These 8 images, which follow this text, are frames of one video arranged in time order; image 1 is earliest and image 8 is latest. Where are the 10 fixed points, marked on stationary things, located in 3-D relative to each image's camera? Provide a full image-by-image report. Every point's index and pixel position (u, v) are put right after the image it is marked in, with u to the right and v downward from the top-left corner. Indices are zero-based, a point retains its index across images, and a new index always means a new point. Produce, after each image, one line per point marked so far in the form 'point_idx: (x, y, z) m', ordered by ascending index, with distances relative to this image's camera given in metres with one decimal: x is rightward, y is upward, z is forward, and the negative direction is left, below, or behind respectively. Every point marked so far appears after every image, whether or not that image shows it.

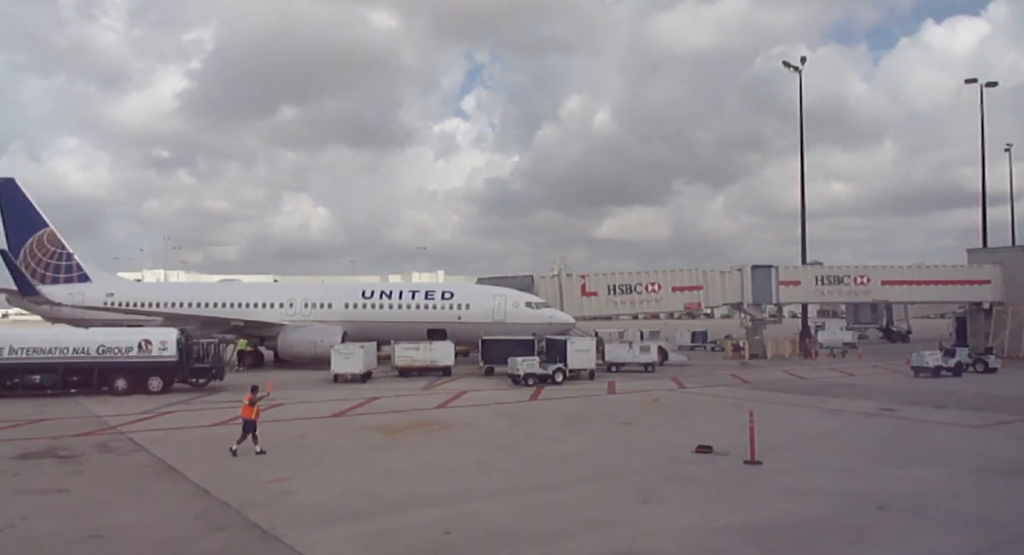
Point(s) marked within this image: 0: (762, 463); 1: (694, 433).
0: (+5.4, -4.0, +15.5) m
1: (+4.9, -4.2, +19.1) m
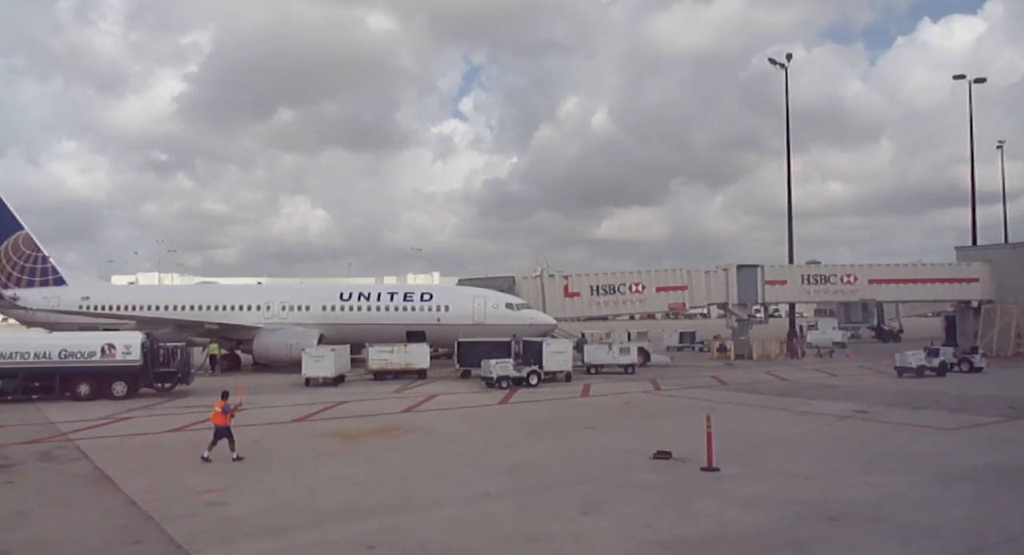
0: (+4.3, -4.0, +14.8) m
1: (+3.8, -4.2, +18.5) m
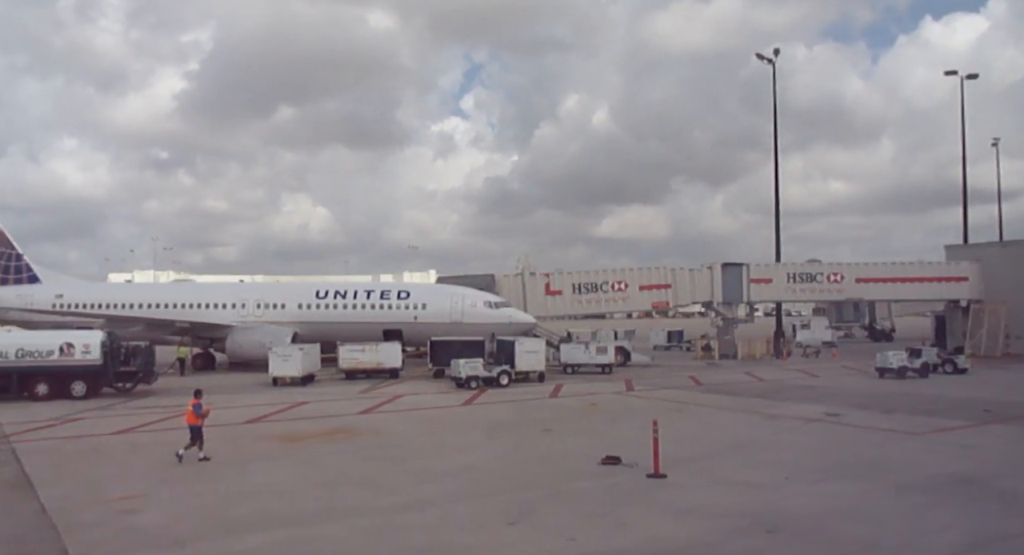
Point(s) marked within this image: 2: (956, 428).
0: (+3.1, -4.0, +14.2) m
1: (+2.5, -4.1, +17.9) m
2: (+11.9, -4.0, +19.0) m
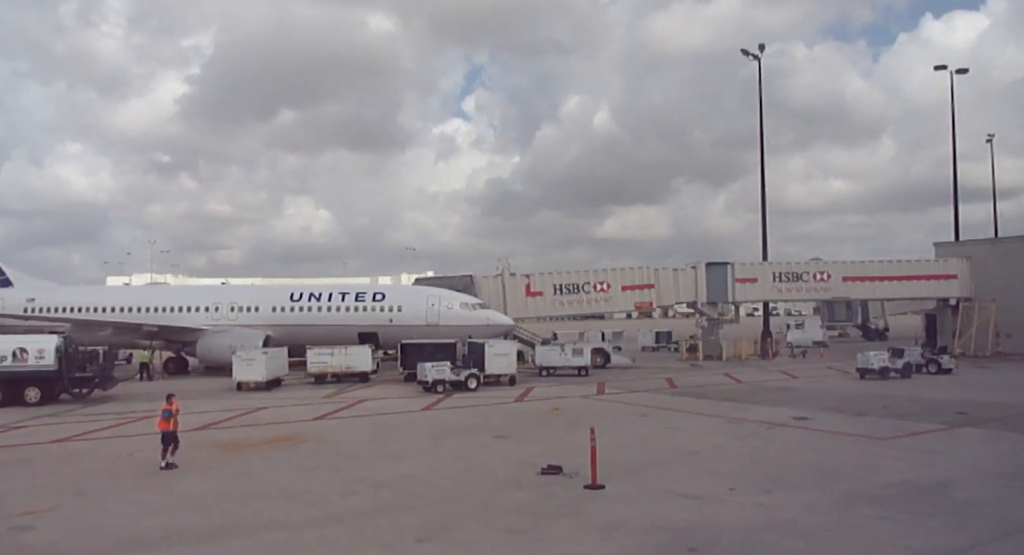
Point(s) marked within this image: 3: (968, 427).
0: (+1.7, -3.9, +13.4) m
1: (+1.2, -4.1, +17.1) m
2: (+10.6, -4.0, +18.2) m
3: (+12.2, -4.0, +19.0) m
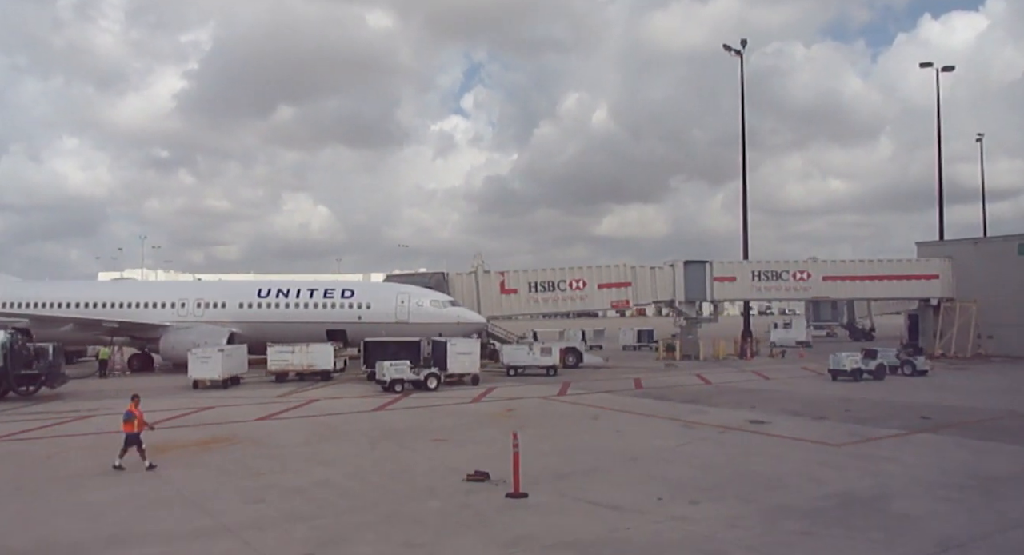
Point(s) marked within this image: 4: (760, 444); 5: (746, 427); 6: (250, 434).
0: (+0.3, -3.9, +12.6) m
1: (-0.3, -4.1, +16.3) m
2: (+9.1, -3.9, +17.5) m
3: (+10.7, -4.0, +18.3) m
4: (+5.9, -3.9, +16.8) m
5: (+6.3, -4.0, +19.2) m
6: (-7.1, -4.2, +19.2) m
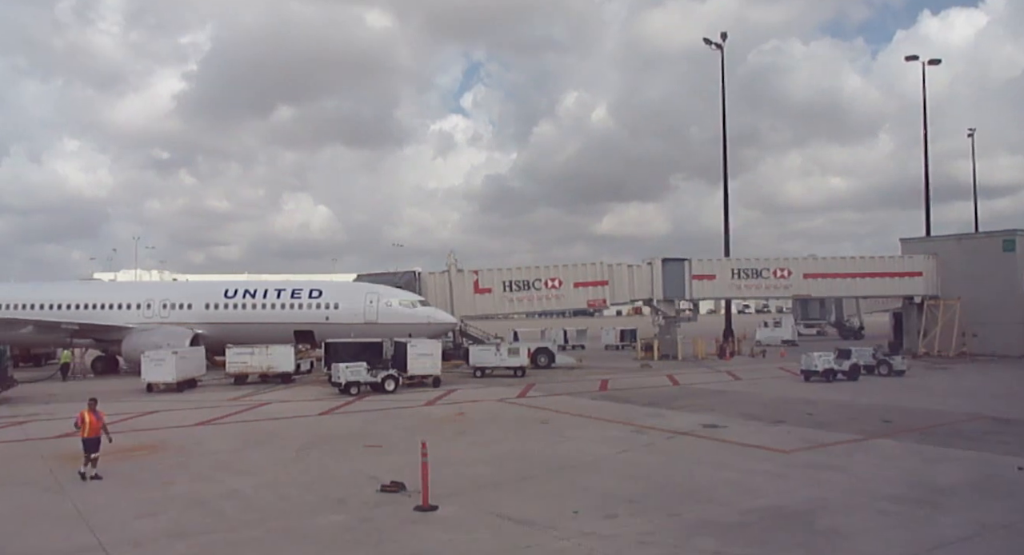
0: (-1.3, -3.9, +11.8) m
1: (-1.8, -4.0, +15.5) m
2: (+7.6, -3.9, +16.7) m
3: (+9.2, -3.9, +17.4) m
4: (+4.4, -3.9, +16.0) m
5: (+4.8, -4.0, +18.4) m
6: (-8.6, -4.2, +18.4) m
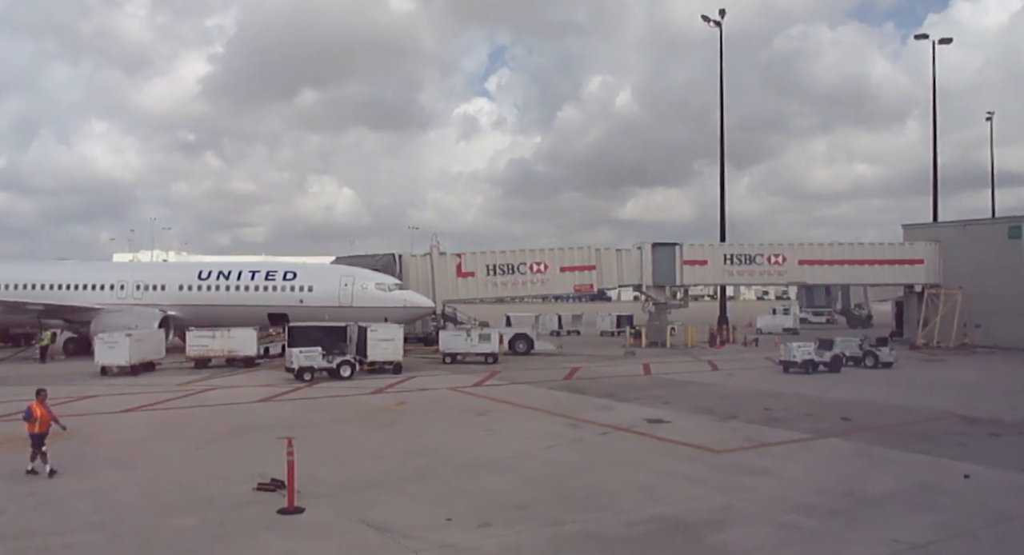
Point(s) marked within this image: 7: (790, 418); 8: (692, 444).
0: (-3.2, -3.6, +10.8) m
1: (-3.6, -3.6, +14.5) m
2: (+5.8, -3.6, +15.4) m
3: (+7.4, -3.6, +16.1) m
4: (+2.6, -3.6, +14.8) m
5: (+3.1, -3.6, +17.2) m
6: (-10.3, -3.7, +17.6) m
7: (+7.2, -3.6, +18.2) m
8: (+4.0, -3.6, +15.3) m
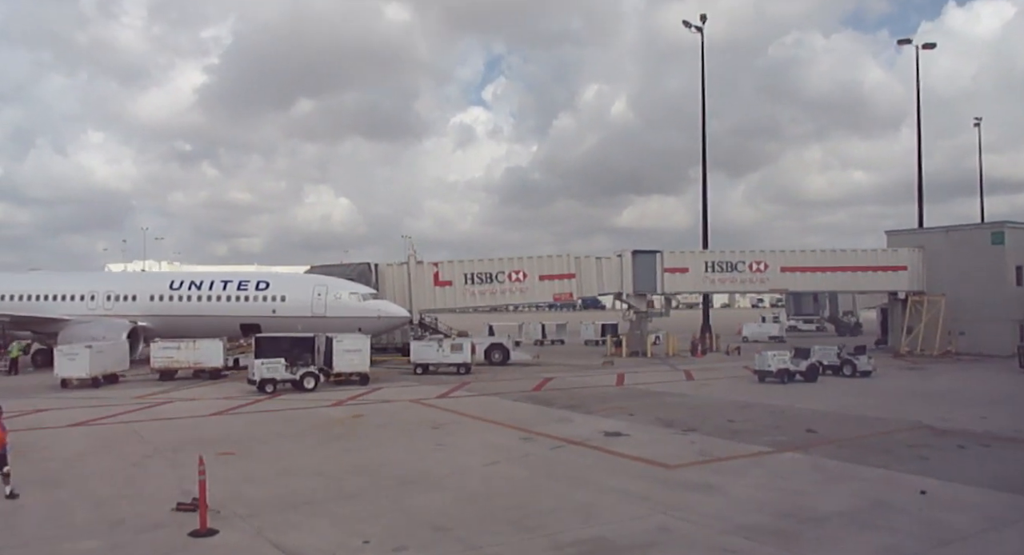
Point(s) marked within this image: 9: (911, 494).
0: (-4.3, -3.7, +10.2) m
1: (-4.7, -3.8, +13.9) m
2: (+4.7, -3.7, +14.8) m
3: (+6.3, -3.7, +15.6) m
4: (+1.5, -3.7, +14.2) m
5: (+2.0, -3.8, +16.6) m
6: (-11.4, -4.0, +17.0) m
7: (+6.1, -3.7, +17.7) m
8: (+2.9, -3.7, +14.7) m
9: (+6.5, -3.5, +11.6) m
